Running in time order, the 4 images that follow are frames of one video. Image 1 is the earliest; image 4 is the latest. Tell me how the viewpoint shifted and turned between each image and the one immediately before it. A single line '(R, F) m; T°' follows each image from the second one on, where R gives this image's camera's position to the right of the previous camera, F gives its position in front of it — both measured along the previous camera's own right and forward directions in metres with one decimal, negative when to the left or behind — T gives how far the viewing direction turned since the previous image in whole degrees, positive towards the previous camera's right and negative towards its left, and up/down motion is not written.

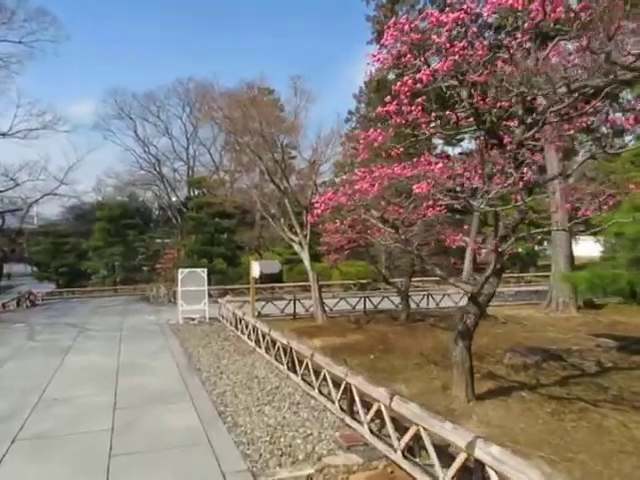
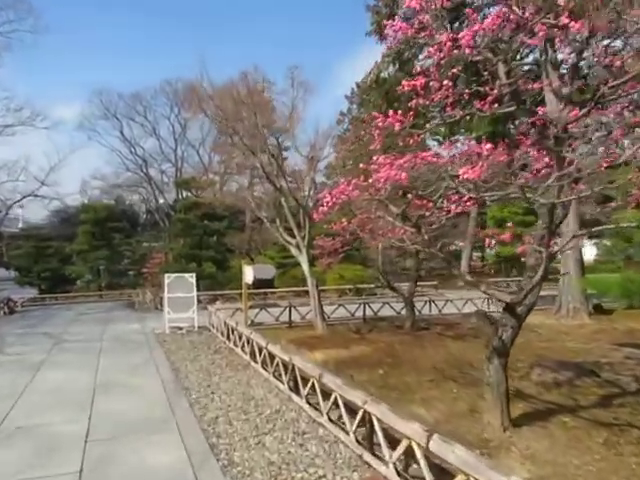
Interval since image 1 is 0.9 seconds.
(-0.2, +0.8) m; +1°
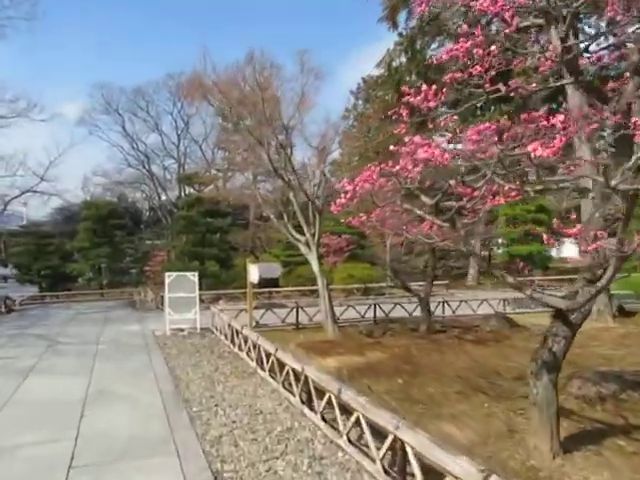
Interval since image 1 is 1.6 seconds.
(-0.1, +0.6) m; 0°
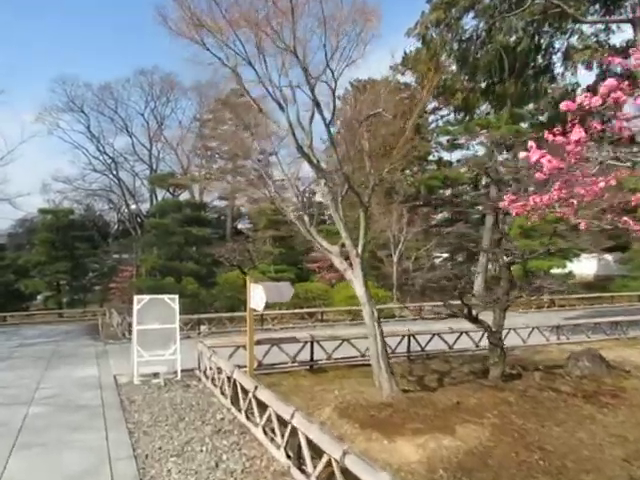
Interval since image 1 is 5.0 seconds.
(-0.9, +2.9) m; +3°
